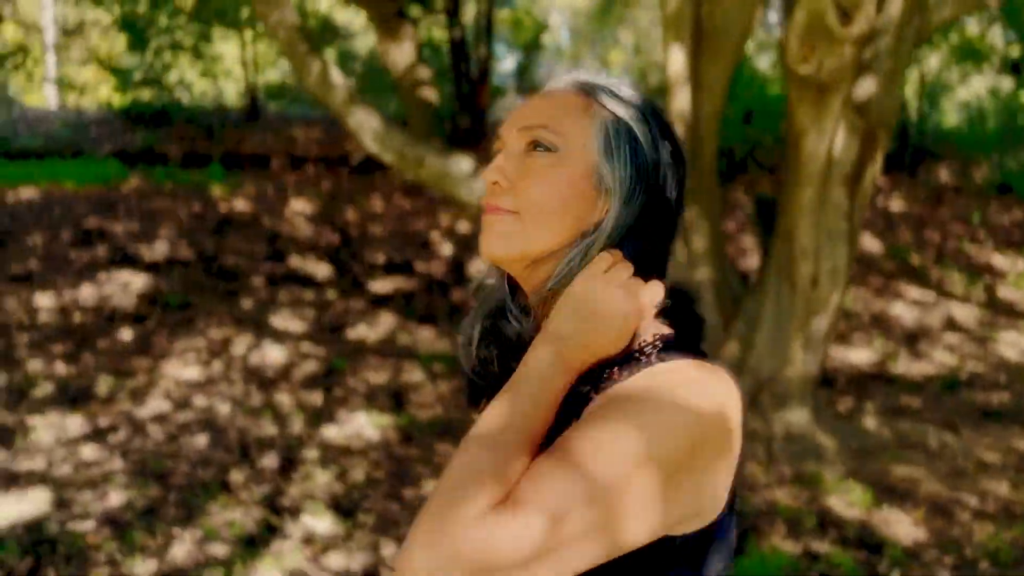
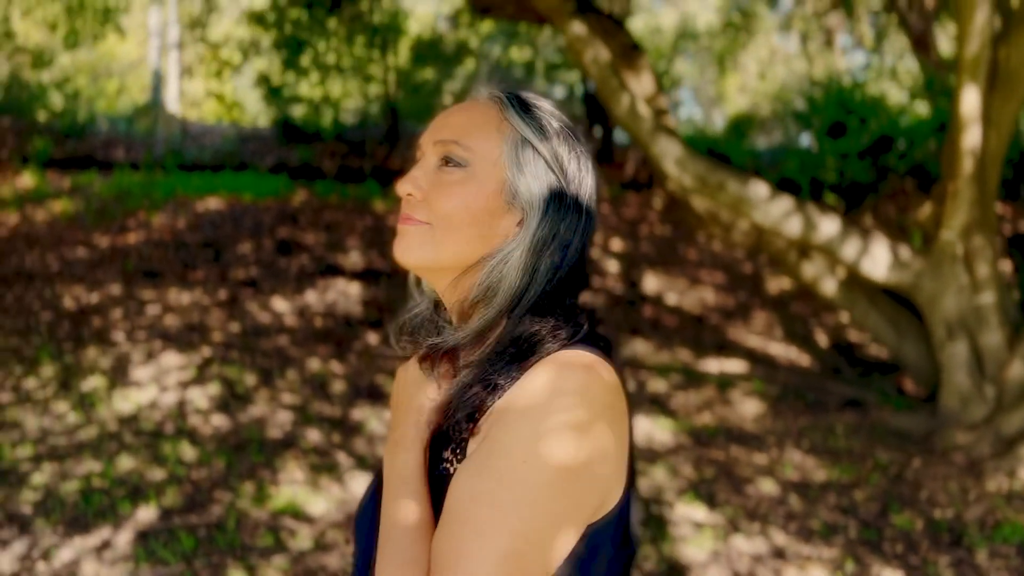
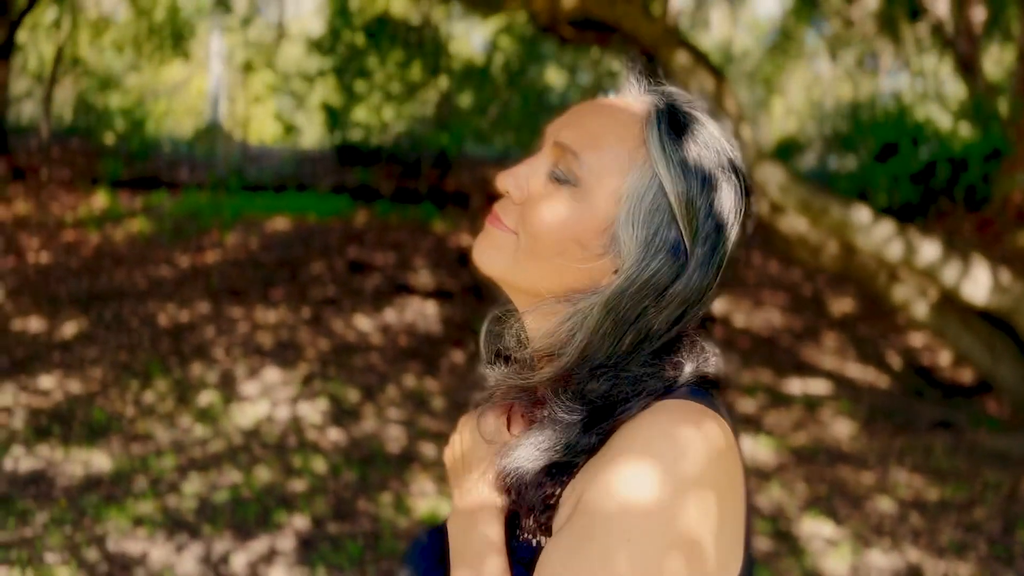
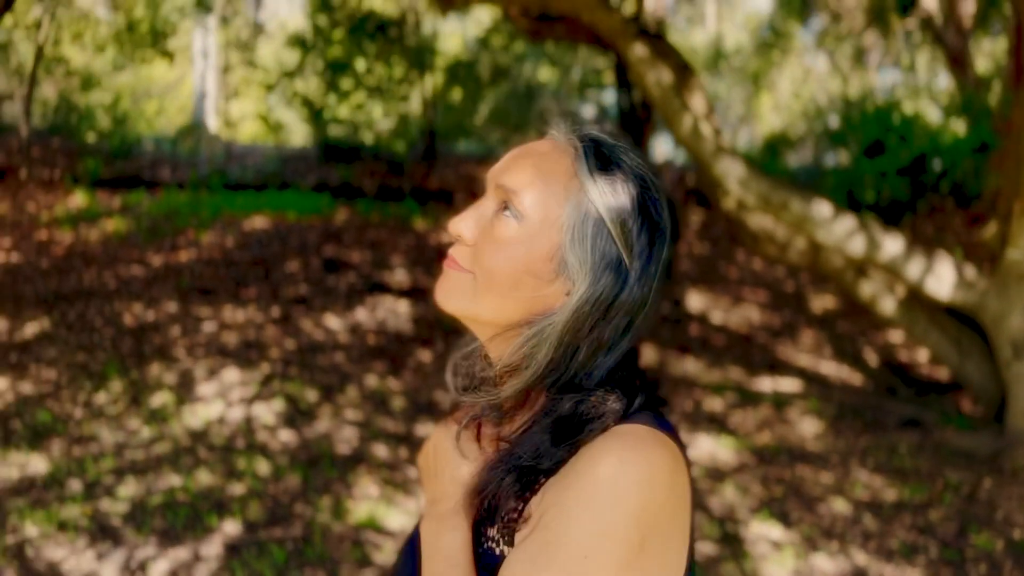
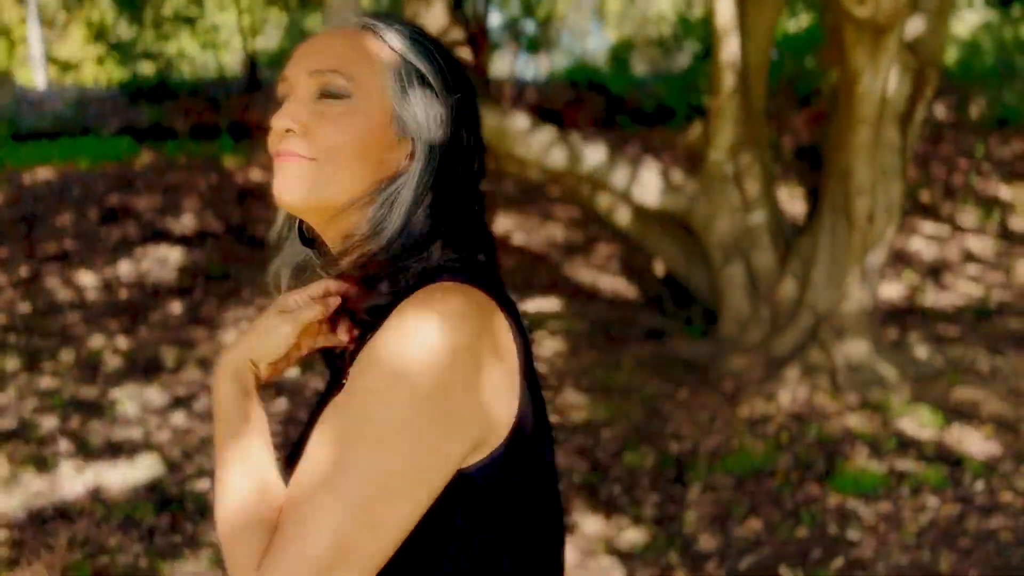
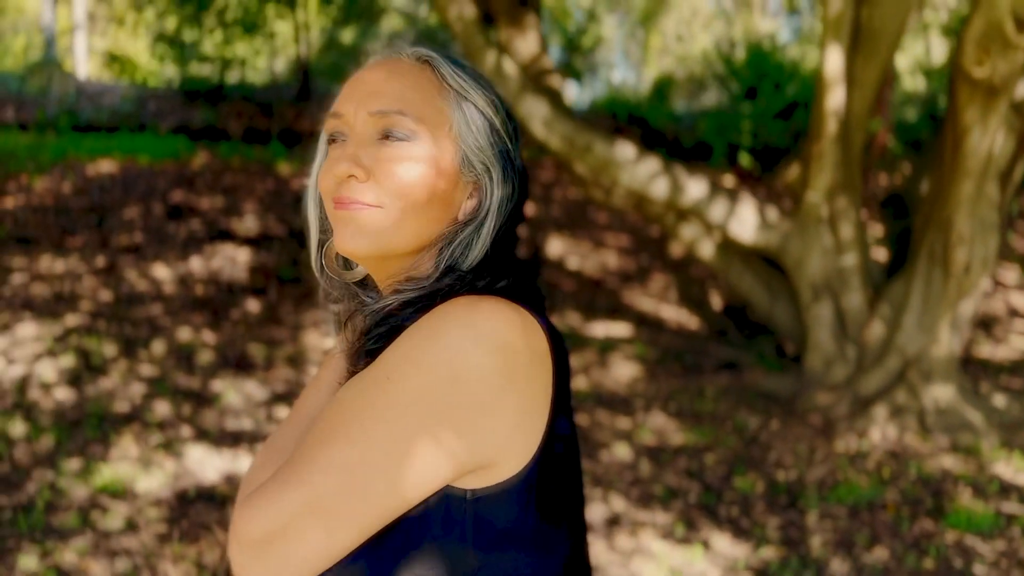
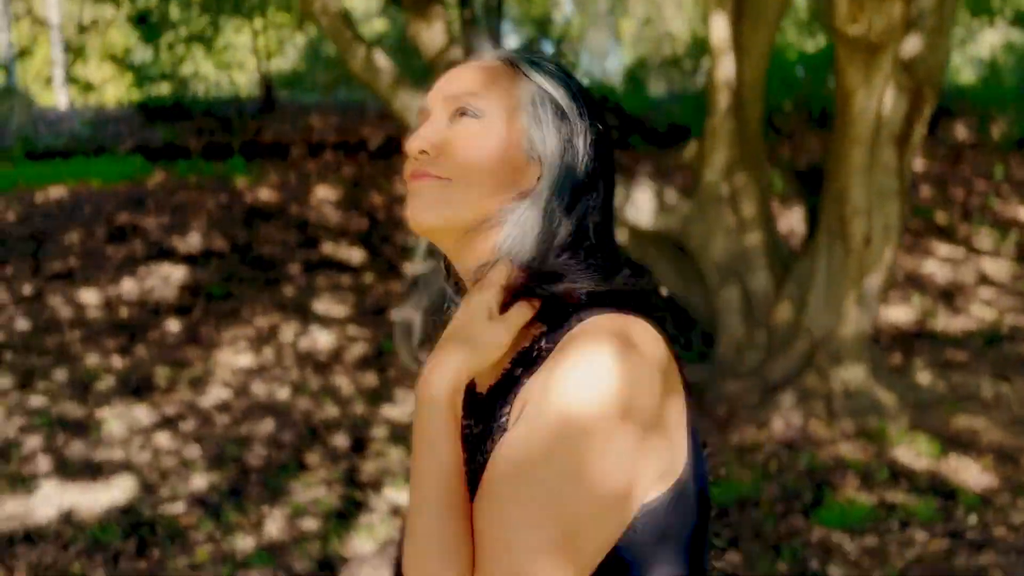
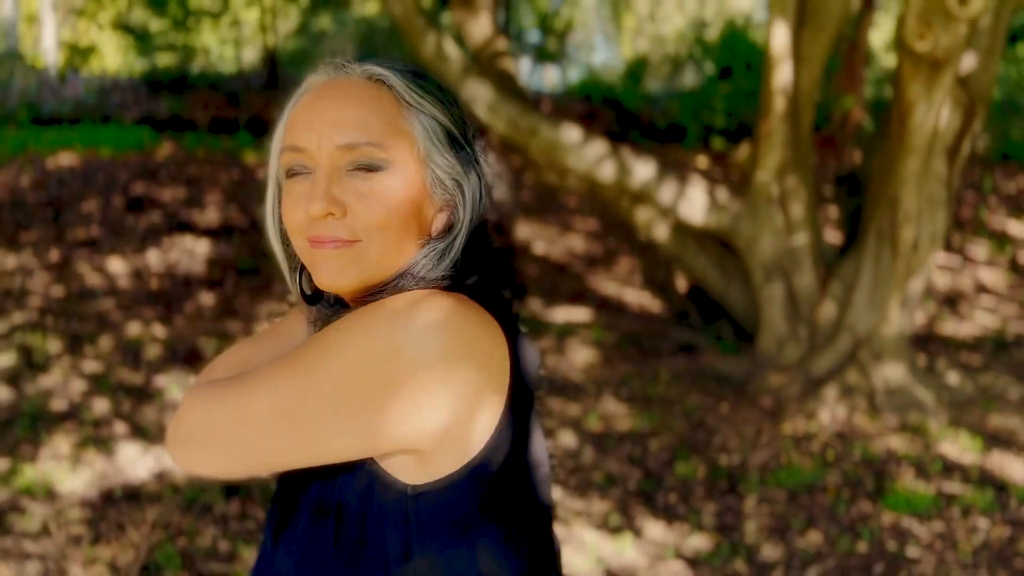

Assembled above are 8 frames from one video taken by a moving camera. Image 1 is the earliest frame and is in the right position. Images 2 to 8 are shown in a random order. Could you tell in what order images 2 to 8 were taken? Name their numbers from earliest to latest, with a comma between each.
7, 5, 8, 6, 2, 4, 3
